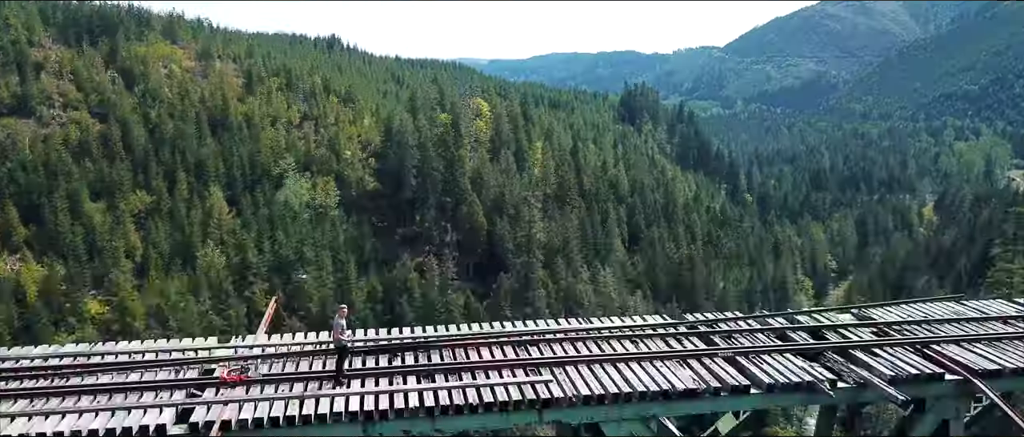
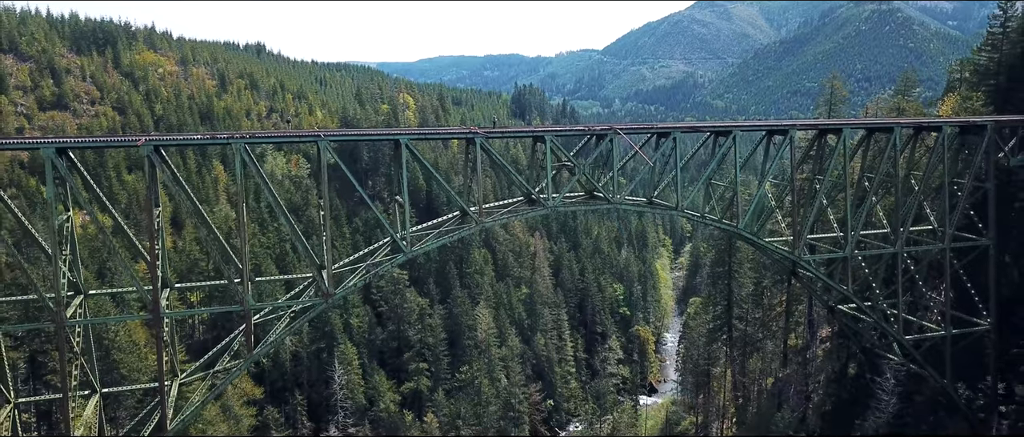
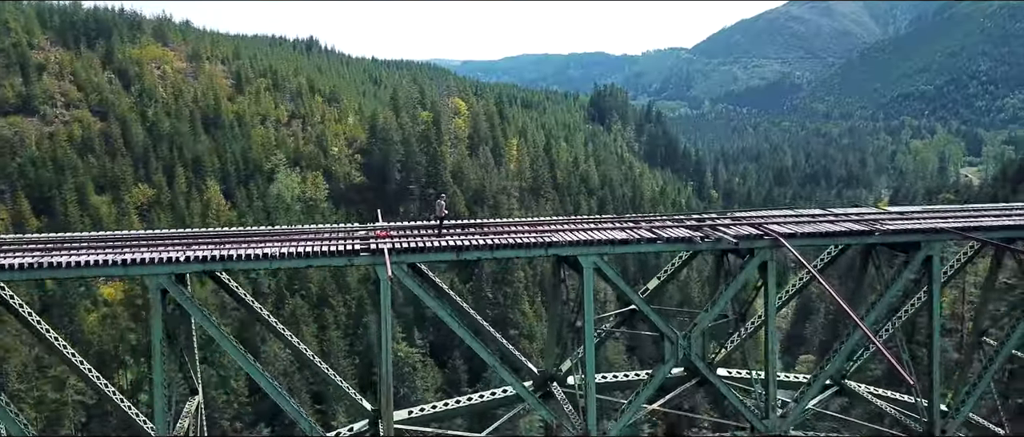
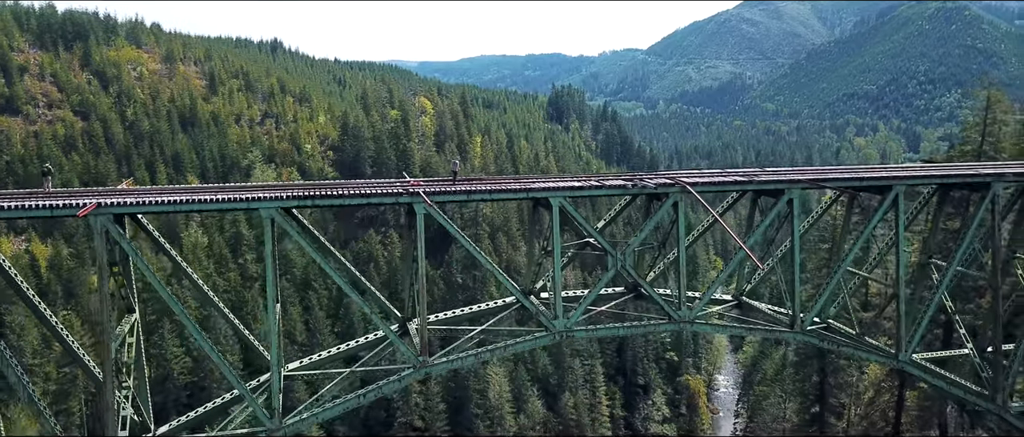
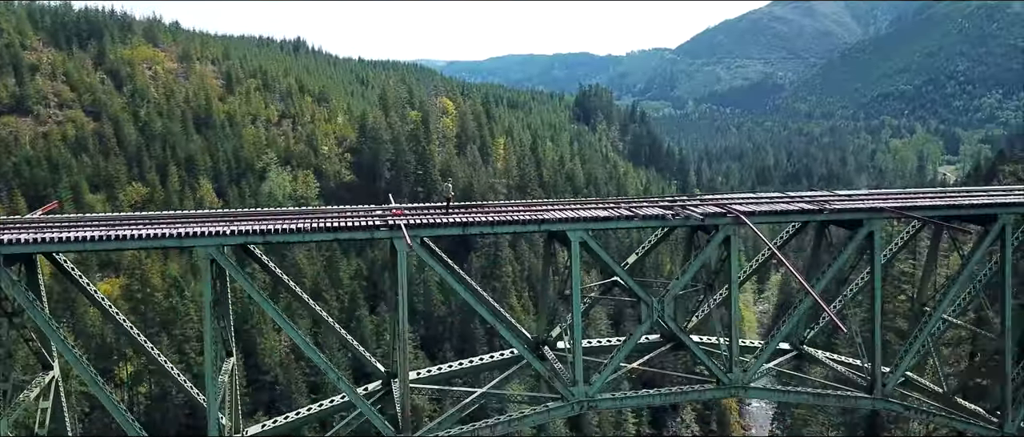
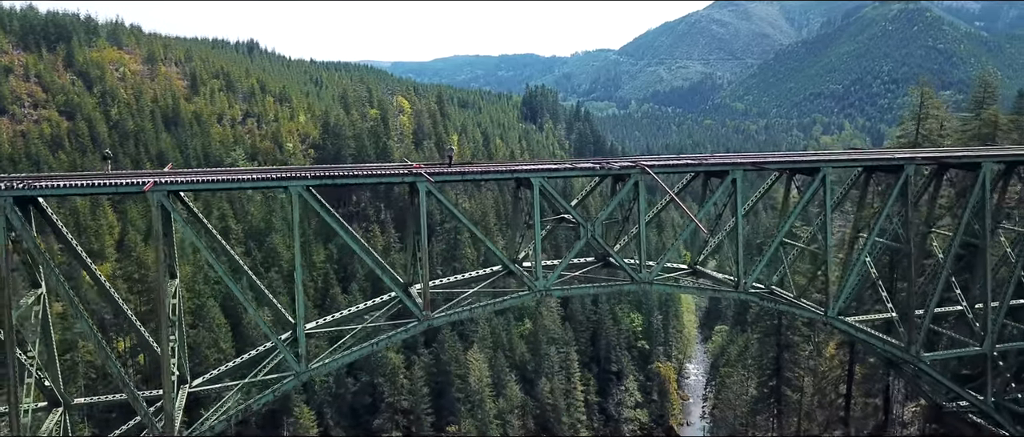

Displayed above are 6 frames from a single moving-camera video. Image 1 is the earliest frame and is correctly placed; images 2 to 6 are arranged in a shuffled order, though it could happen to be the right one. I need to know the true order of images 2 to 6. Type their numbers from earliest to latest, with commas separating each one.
3, 5, 4, 6, 2
